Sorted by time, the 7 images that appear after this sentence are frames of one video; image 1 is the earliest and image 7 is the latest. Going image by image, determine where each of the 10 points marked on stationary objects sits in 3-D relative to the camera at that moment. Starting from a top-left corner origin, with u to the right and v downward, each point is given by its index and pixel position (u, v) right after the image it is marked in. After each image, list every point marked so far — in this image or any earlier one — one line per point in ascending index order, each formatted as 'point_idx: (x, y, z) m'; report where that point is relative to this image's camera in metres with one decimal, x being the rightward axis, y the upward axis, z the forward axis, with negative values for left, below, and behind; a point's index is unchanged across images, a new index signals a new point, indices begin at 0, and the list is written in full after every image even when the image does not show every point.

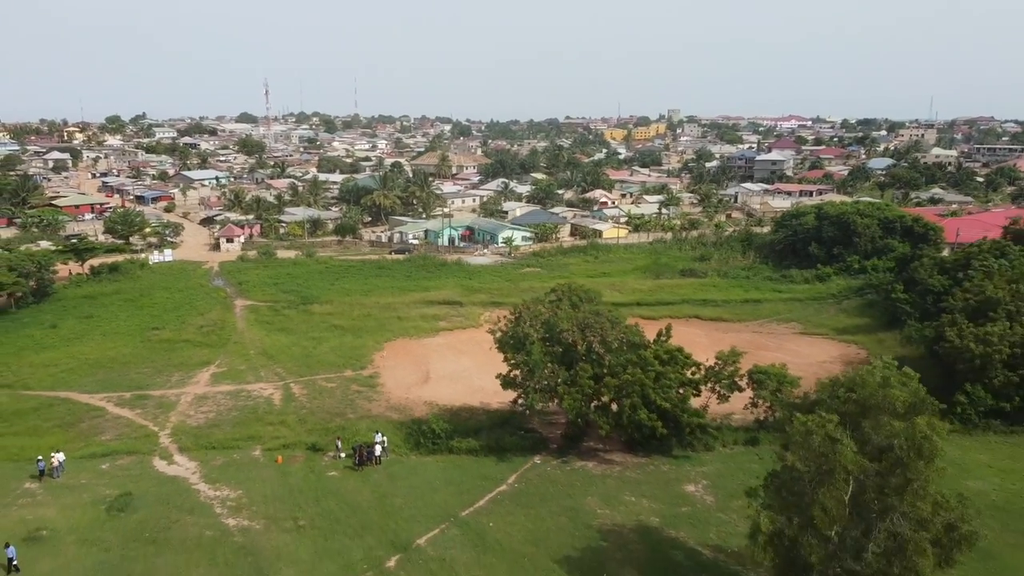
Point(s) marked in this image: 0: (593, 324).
0: (+2.6, -1.0, +21.1) m
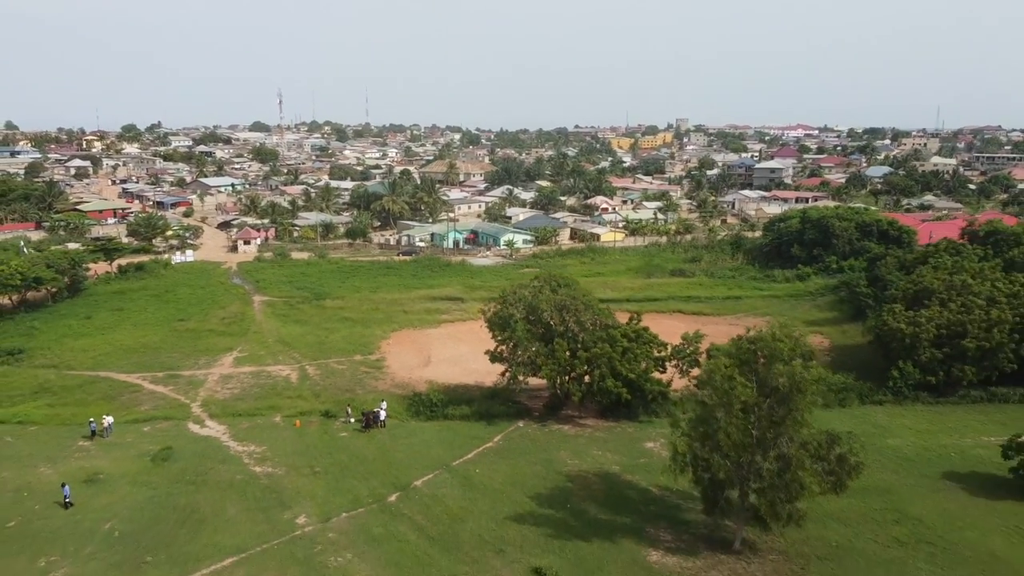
0: (+2.1, -0.6, +24.1) m
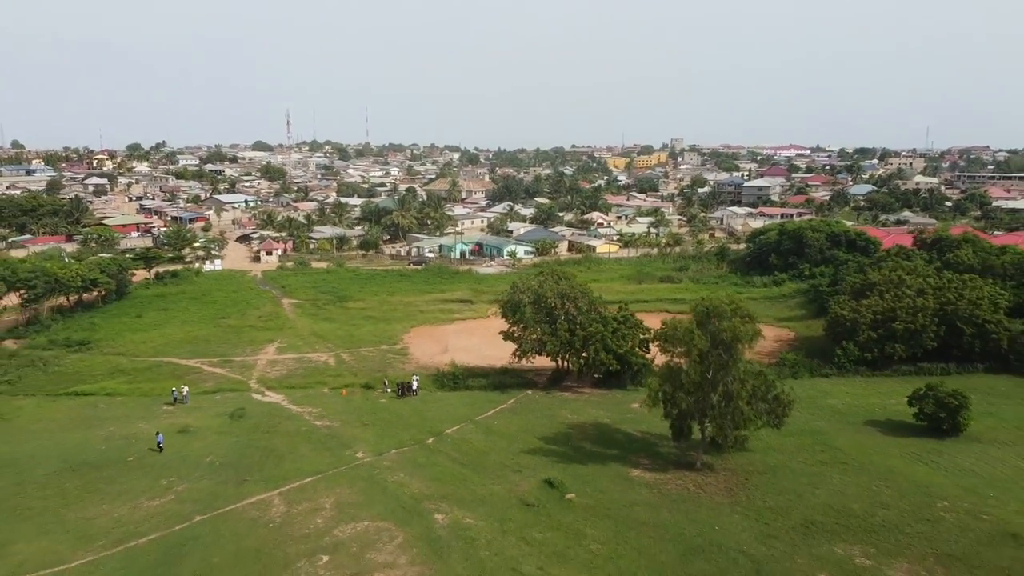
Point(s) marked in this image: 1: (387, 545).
0: (+2.6, -0.3, +29.0) m
1: (-2.9, -6.1, +16.3) m
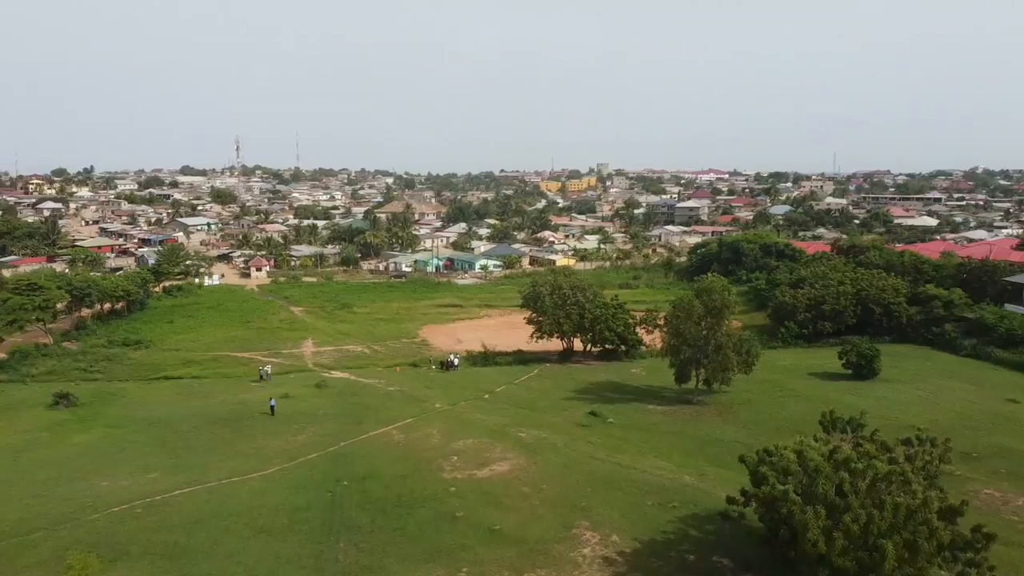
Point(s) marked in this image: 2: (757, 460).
0: (+3.6, 0.0, +36.3) m
1: (-0.6, -5.4, +23.0) m
2: (+5.2, -3.6, +14.2) m
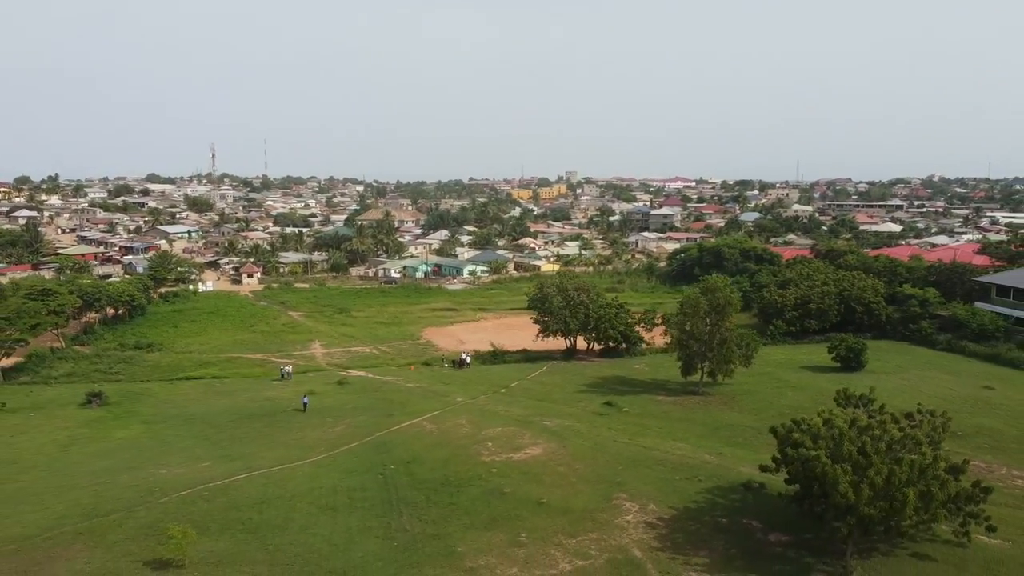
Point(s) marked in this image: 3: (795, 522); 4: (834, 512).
0: (+4.0, 0.0, +38.2) m
1: (+0.5, -5.3, +24.7) m
2: (+6.5, -3.4, +16.1) m
3: (+7.0, -5.8, +16.8) m
4: (+6.9, -4.8, +14.4) m
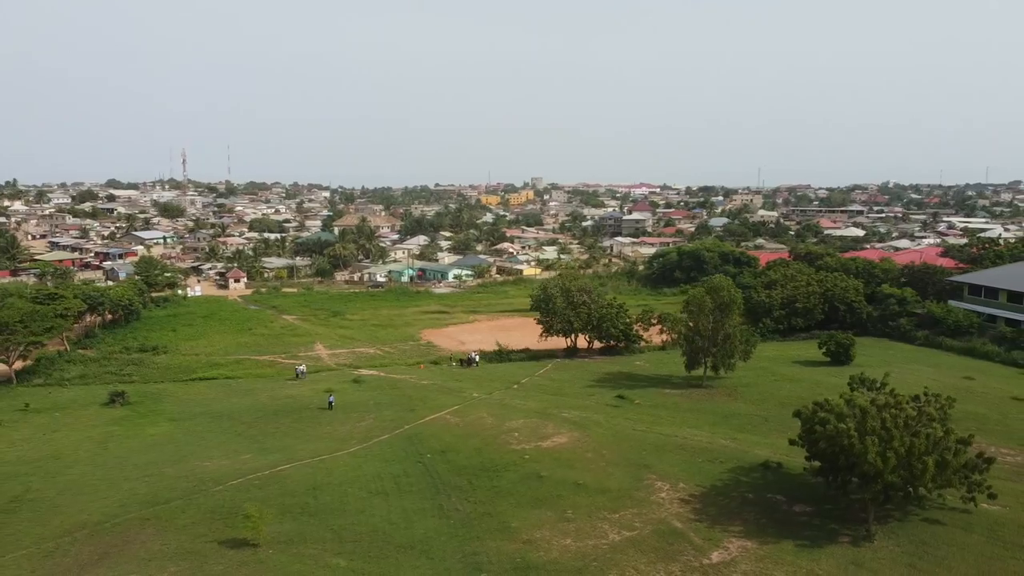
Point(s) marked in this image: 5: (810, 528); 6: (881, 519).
0: (+4.2, 0.0, +39.7) m
1: (+1.4, -5.3, +26.0) m
2: (+7.8, -3.2, +17.8) m
3: (+8.3, -5.6, +18.5) m
4: (+8.3, -4.6, +16.1) m
5: (+7.4, -6.0, +16.9) m
6: (+9.2, -5.8, +17.0) m
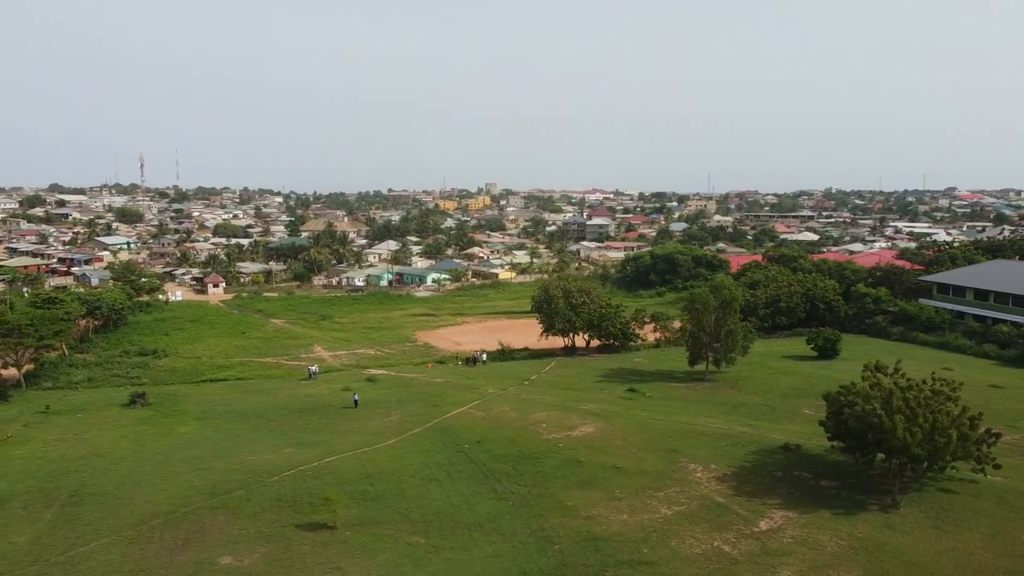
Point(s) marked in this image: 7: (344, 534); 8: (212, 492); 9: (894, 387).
0: (+4.3, -0.1, +41.3) m
1: (+2.4, -5.2, +27.3) m
2: (+9.3, -3.0, +19.5) m
3: (+9.7, -5.5, +20.2) m
4: (+9.9, -4.4, +17.9) m
5: (+9.0, -5.8, +18.6) m
6: (+10.8, -5.6, +18.8) m
7: (-4.2, -6.2, +16.9) m
8: (-8.8, -6.0, +19.8) m
9: (+10.3, -2.6, +18.3) m
